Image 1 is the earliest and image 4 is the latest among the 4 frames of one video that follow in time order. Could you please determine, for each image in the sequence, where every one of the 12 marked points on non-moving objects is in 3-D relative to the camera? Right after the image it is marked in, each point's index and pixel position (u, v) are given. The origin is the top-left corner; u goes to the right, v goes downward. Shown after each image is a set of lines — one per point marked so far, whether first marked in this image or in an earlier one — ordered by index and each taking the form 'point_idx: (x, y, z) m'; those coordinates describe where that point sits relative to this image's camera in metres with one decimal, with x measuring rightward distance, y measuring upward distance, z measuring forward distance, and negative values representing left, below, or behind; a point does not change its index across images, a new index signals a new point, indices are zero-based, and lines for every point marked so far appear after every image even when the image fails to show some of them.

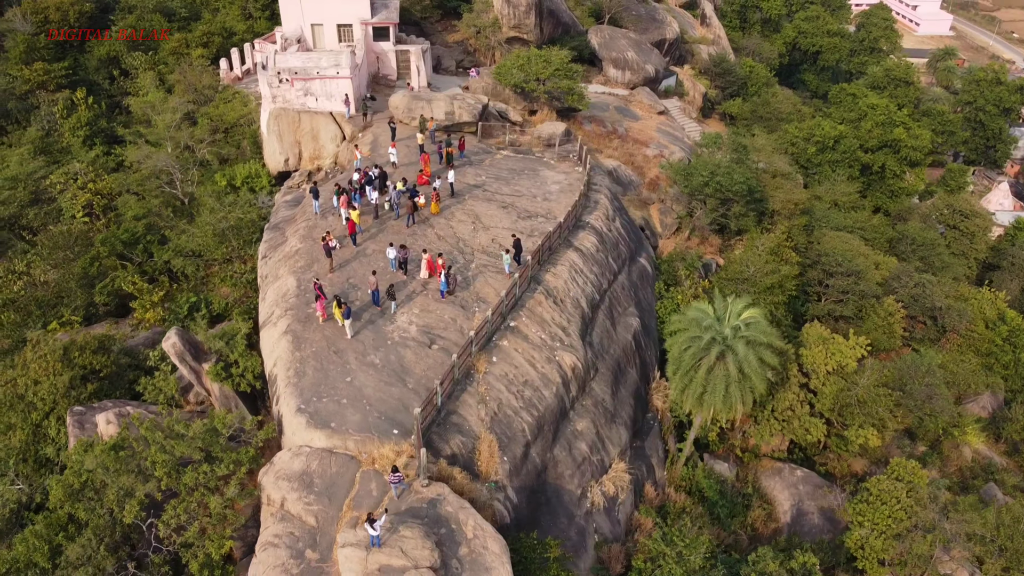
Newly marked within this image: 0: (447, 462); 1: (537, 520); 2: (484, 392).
0: (-1.3, -3.5, +16.2) m
1: (+0.5, -5.0, +17.3) m
2: (-0.6, -2.3, +17.8) m
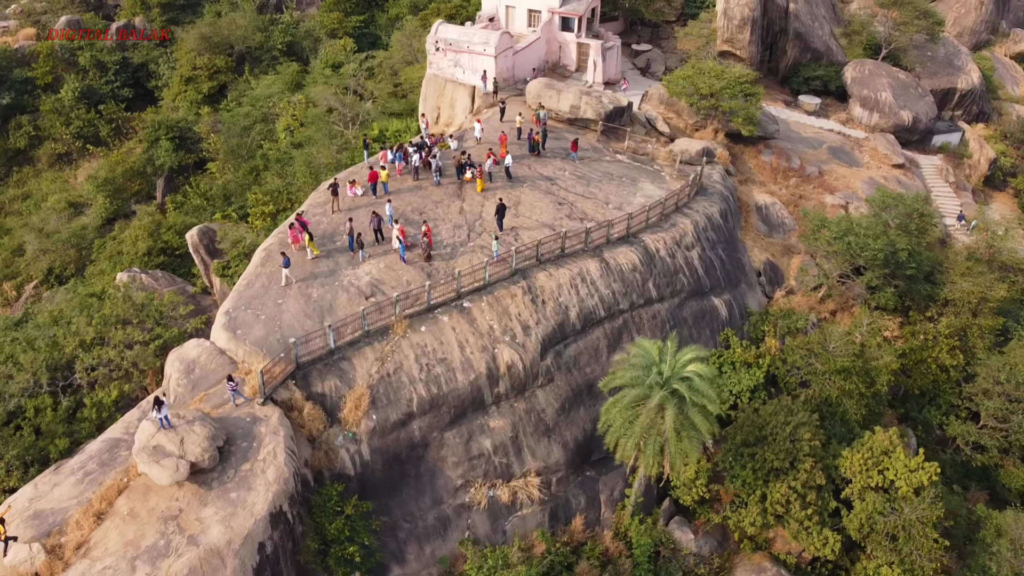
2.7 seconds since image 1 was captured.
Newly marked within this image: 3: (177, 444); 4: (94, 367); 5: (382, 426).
0: (-4.4, -2.3, +17.3) m
1: (-2.7, -4.3, +17.6) m
2: (-2.8, -1.5, +18.4) m
3: (-6.2, -2.9, +15.0) m
4: (-9.5, -1.8, +18.4) m
5: (-2.8, -3.0, +17.7) m
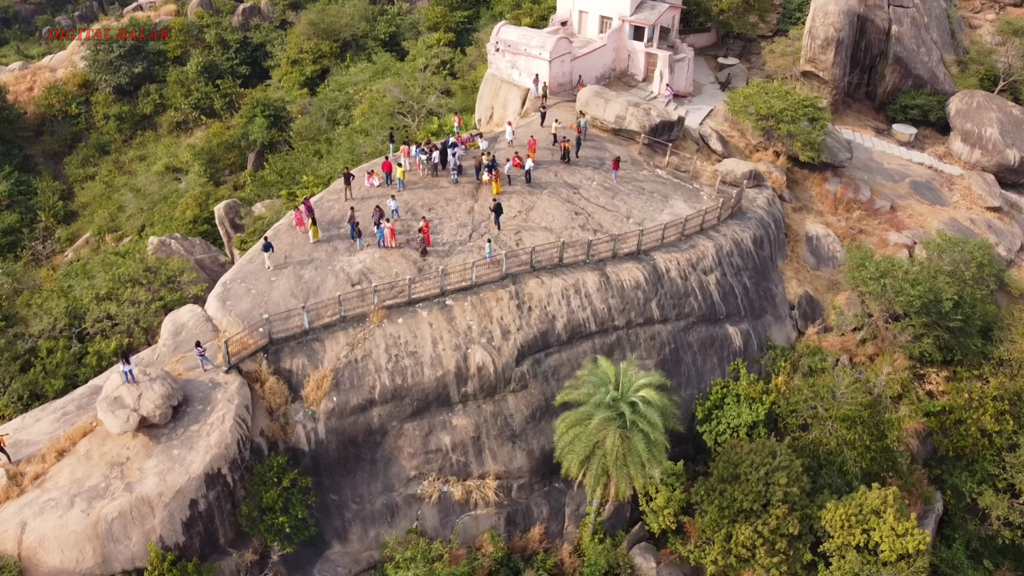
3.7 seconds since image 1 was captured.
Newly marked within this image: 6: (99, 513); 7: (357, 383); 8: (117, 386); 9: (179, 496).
0: (-5.4, -1.9, +18.3) m
1: (-4.0, -4.0, +18.4) m
2: (-3.6, -1.2, +19.1) m
3: (-7.6, -2.2, +16.3) m
4: (-10.2, -0.8, +20.2) m
5: (-3.9, -2.7, +18.4) m
6: (-7.6, -4.2, +15.0) m
7: (-3.6, -2.2, +18.6) m
8: (-8.1, -2.0, +16.6) m
9: (-6.4, -4.0, +15.6) m
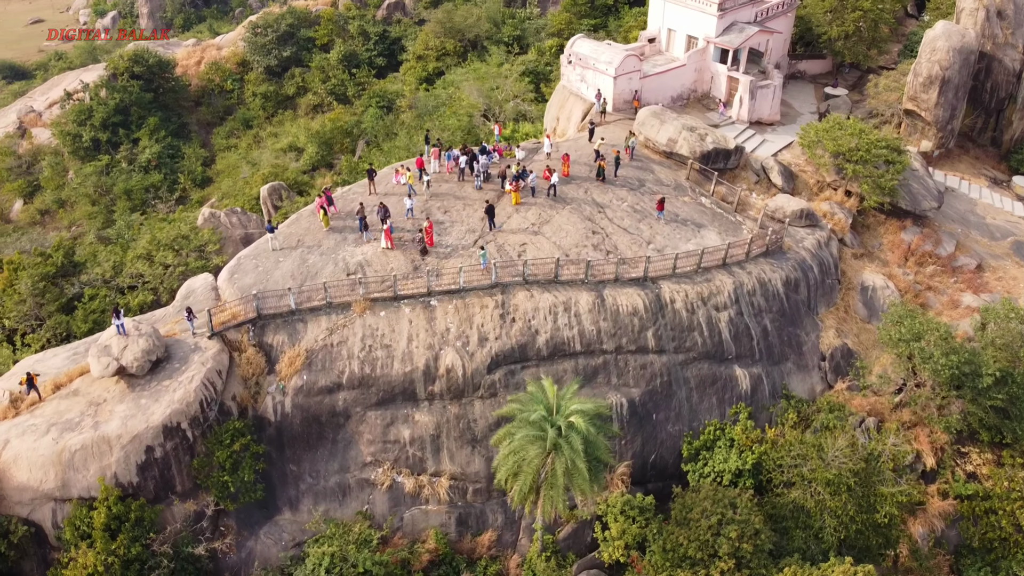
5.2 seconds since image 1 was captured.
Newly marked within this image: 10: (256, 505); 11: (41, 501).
0: (-6.3, -1.3, +19.8) m
1: (-5.2, -3.7, +19.7) m
2: (-4.3, -1.0, +20.3) m
3: (-8.9, -1.4, +18.3) m
4: (-10.4, +0.4, +22.7) m
5: (-5.0, -2.4, +19.7) m
6: (-9.5, -3.3, +17.2) m
7: (-4.5, -1.9, +19.8) m
8: (-9.3, -1.1, +18.8) m
9: (-8.1, -3.3, +17.5) m
10: (-6.1, -5.2, +19.4) m
11: (-10.1, -4.5, +17.3) m
